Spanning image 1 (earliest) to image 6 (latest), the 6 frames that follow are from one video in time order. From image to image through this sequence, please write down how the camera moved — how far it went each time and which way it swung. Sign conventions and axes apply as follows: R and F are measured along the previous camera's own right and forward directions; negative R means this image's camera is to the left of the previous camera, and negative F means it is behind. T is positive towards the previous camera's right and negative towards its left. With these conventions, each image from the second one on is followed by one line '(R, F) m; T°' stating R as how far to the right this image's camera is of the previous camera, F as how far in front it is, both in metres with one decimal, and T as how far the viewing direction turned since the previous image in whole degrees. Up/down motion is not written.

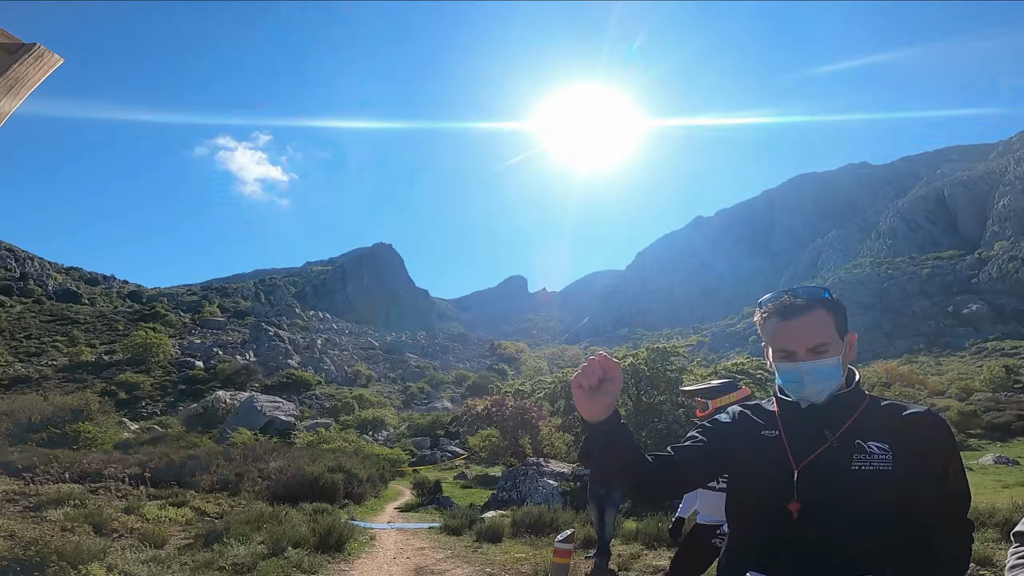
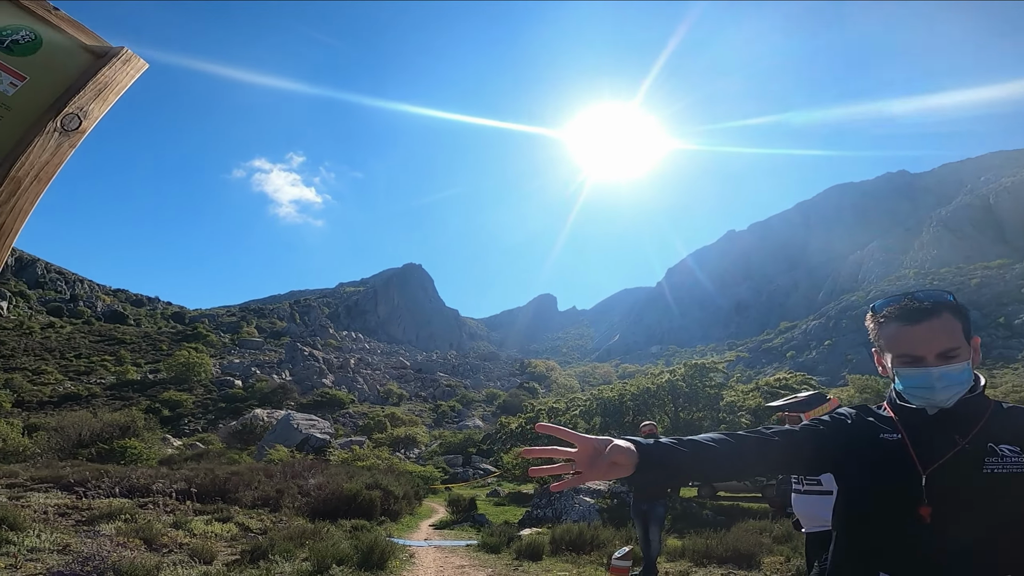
(-0.1, 0.0) m; -3°
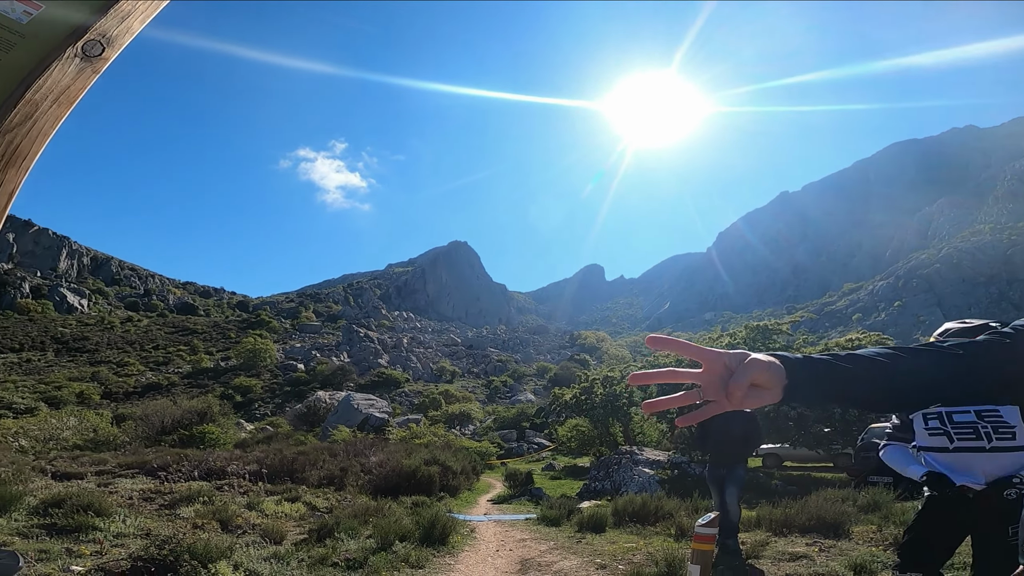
(0.0, +0.1) m; -5°
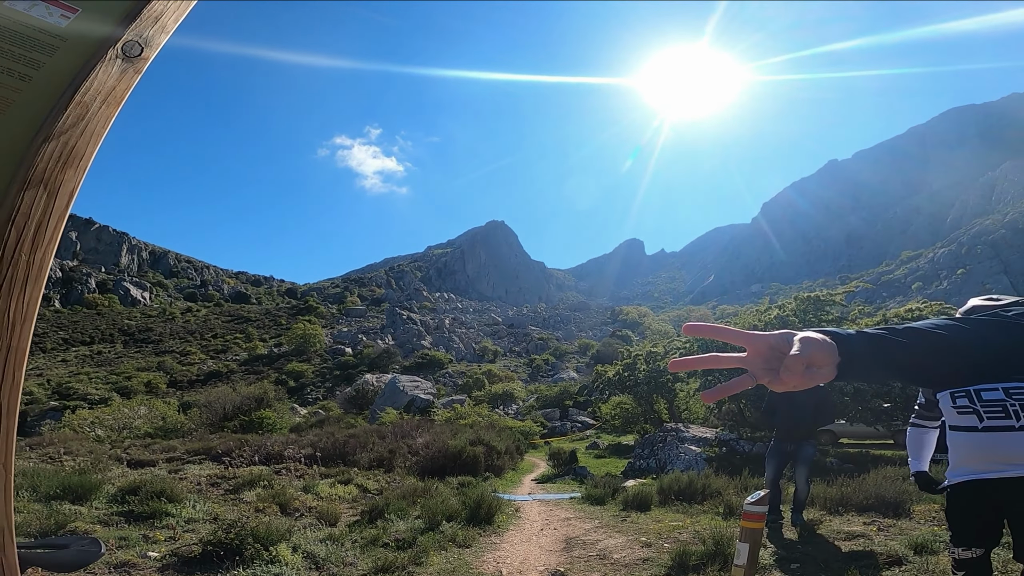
(+0.1, -0.1) m; -4°
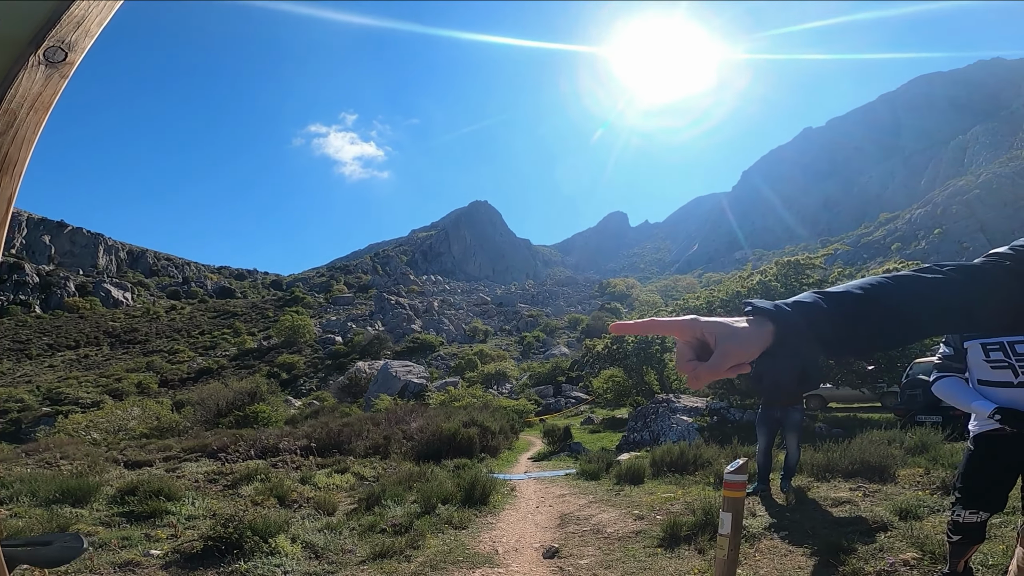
(+0.1, 0.0) m; +1°
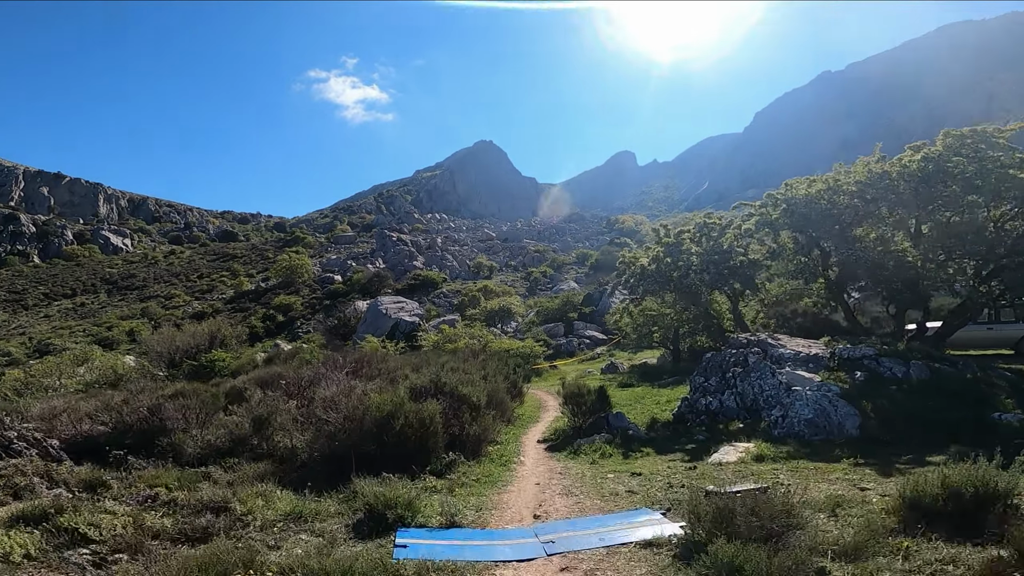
(+0.2, +6.9) m; -1°
